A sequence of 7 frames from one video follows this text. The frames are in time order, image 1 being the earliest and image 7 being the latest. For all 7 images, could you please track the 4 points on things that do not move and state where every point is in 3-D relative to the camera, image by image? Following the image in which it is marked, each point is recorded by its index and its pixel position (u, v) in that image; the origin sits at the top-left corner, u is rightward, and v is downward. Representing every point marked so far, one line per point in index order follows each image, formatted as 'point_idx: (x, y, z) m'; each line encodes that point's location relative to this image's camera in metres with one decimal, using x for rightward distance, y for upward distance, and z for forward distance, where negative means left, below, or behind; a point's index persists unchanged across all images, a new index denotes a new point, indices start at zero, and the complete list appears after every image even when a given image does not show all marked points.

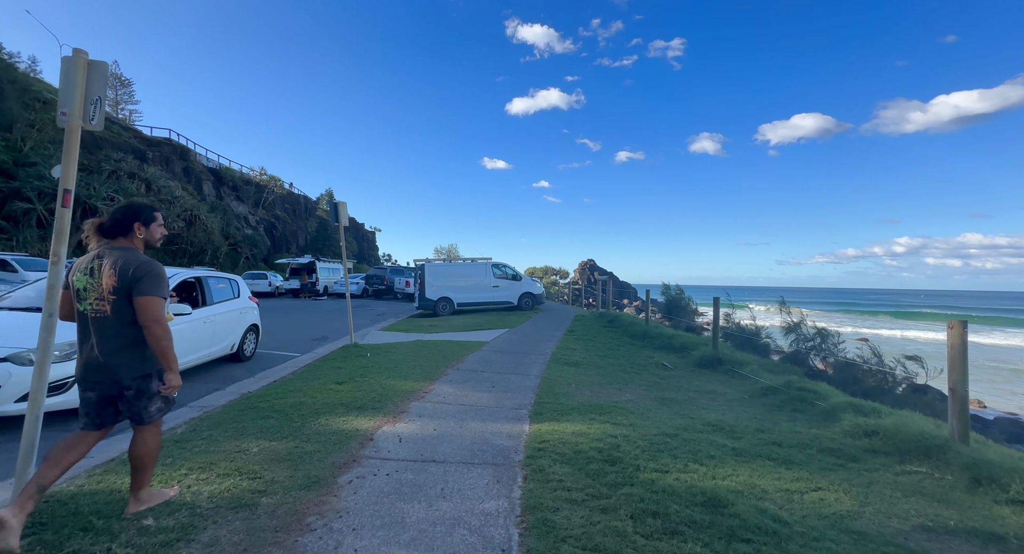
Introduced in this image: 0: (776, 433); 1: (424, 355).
0: (+2.5, -1.5, +4.0) m
1: (-1.7, -1.5, +8.0) m
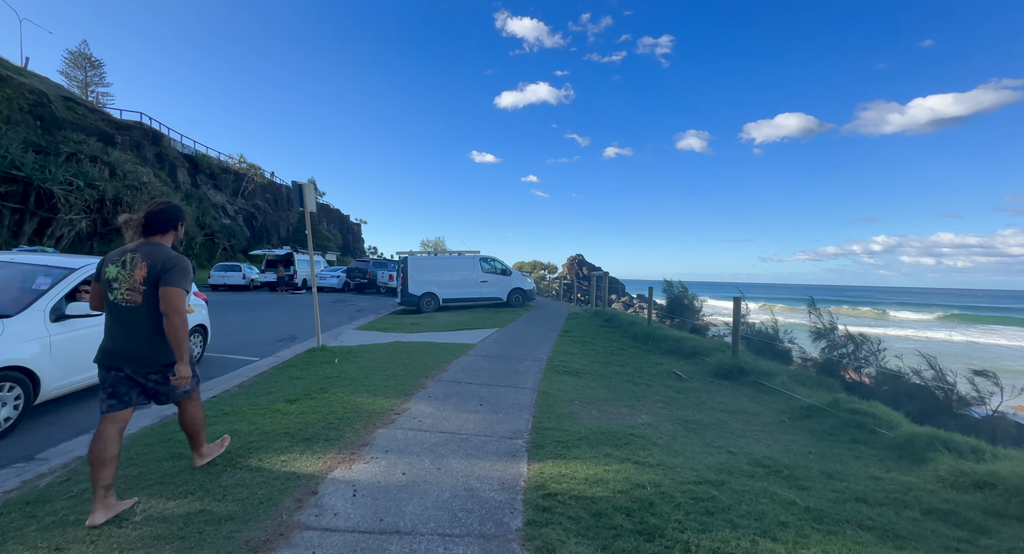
0: (+2.5, -1.5, +3.0) m
1: (-1.9, -1.4, +6.9) m
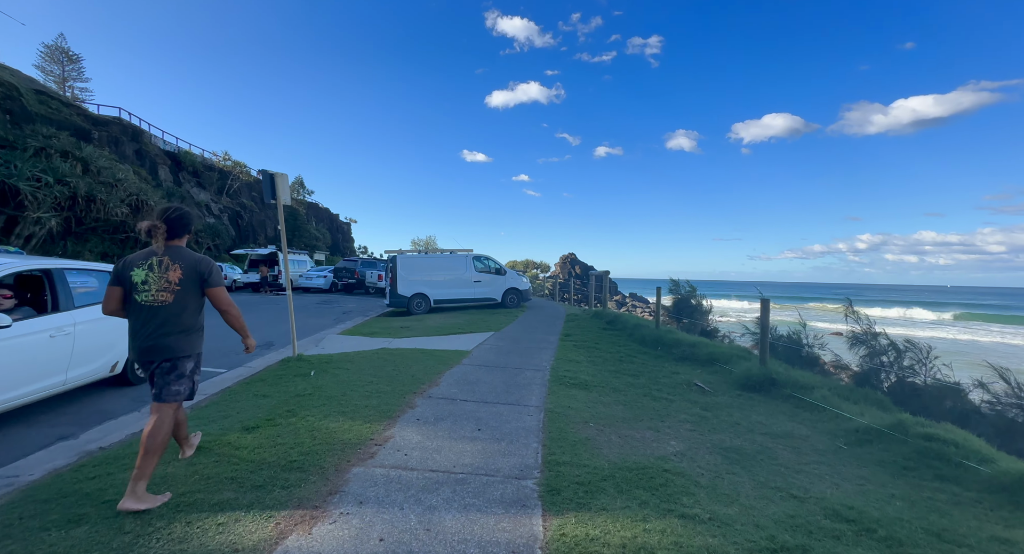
0: (+2.5, -1.5, +2.3) m
1: (-1.9, -1.4, +6.1) m
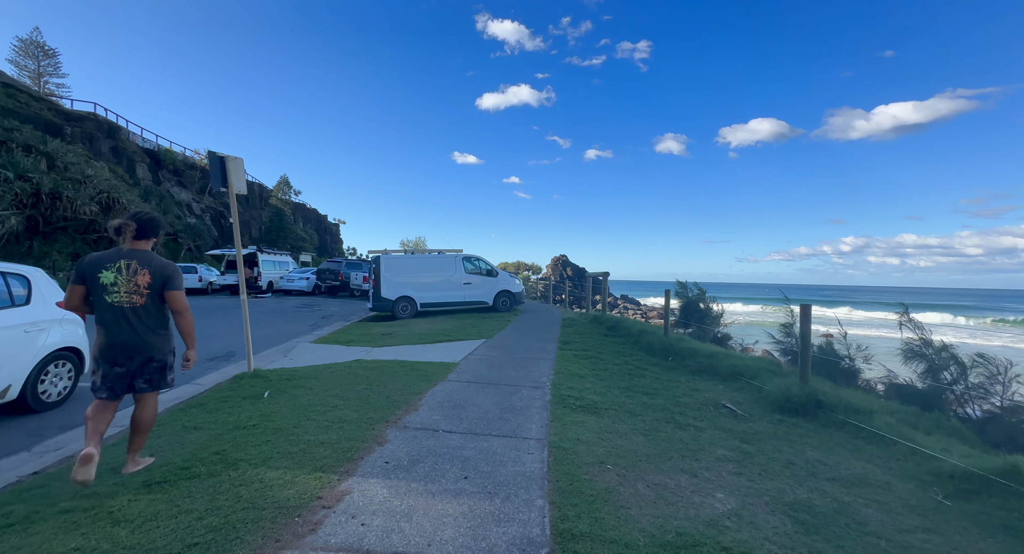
0: (+2.5, -1.5, +1.4) m
1: (-1.9, -1.4, +5.1) m
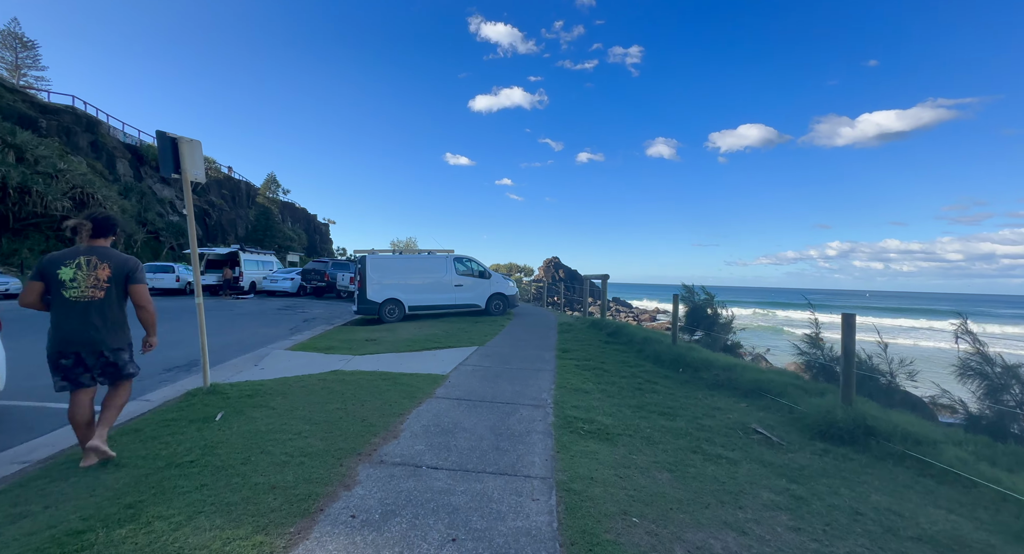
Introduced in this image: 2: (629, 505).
0: (+2.6, -1.5, +0.7) m
1: (-2.0, -1.5, +4.4) m
2: (+0.8, -1.6, +2.9) m
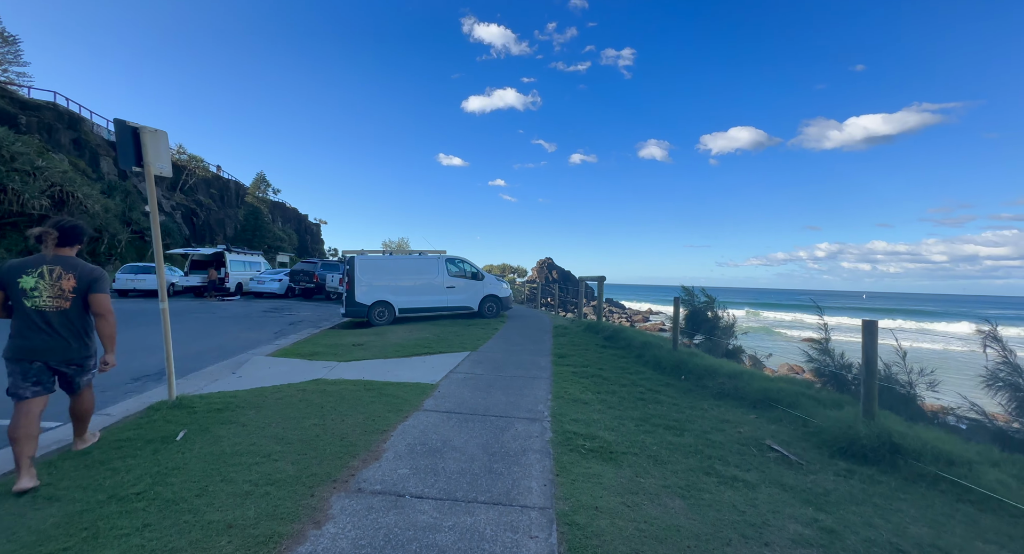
0: (+2.6, -1.5, +0.4) m
1: (-2.0, -1.5, +4.0) m
2: (+0.8, -1.6, +2.5) m
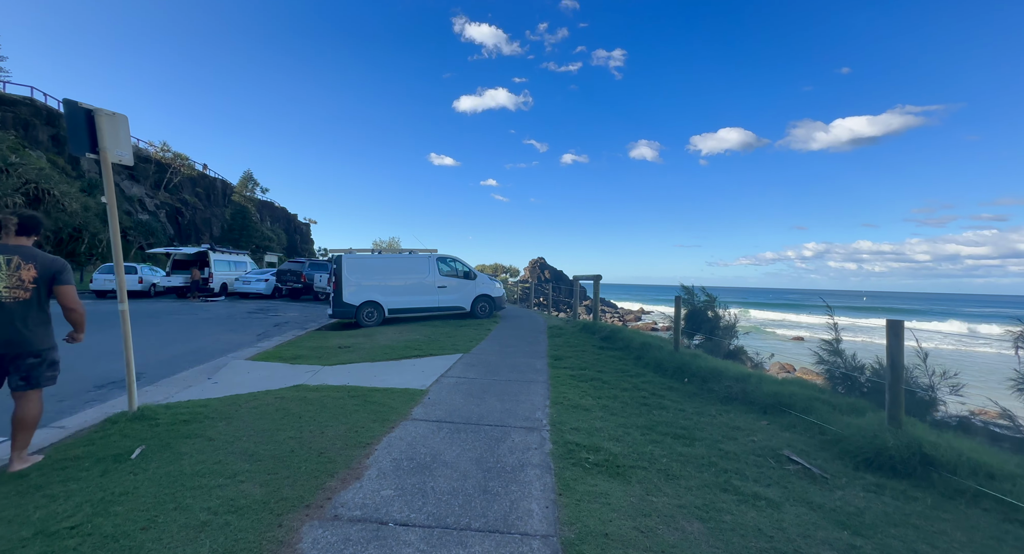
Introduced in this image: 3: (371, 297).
0: (+2.6, -1.5, +0.1) m
1: (-2.0, -1.5, +3.6) m
2: (+0.8, -1.6, +2.2) m
3: (-4.5, -0.6, +13.2) m
